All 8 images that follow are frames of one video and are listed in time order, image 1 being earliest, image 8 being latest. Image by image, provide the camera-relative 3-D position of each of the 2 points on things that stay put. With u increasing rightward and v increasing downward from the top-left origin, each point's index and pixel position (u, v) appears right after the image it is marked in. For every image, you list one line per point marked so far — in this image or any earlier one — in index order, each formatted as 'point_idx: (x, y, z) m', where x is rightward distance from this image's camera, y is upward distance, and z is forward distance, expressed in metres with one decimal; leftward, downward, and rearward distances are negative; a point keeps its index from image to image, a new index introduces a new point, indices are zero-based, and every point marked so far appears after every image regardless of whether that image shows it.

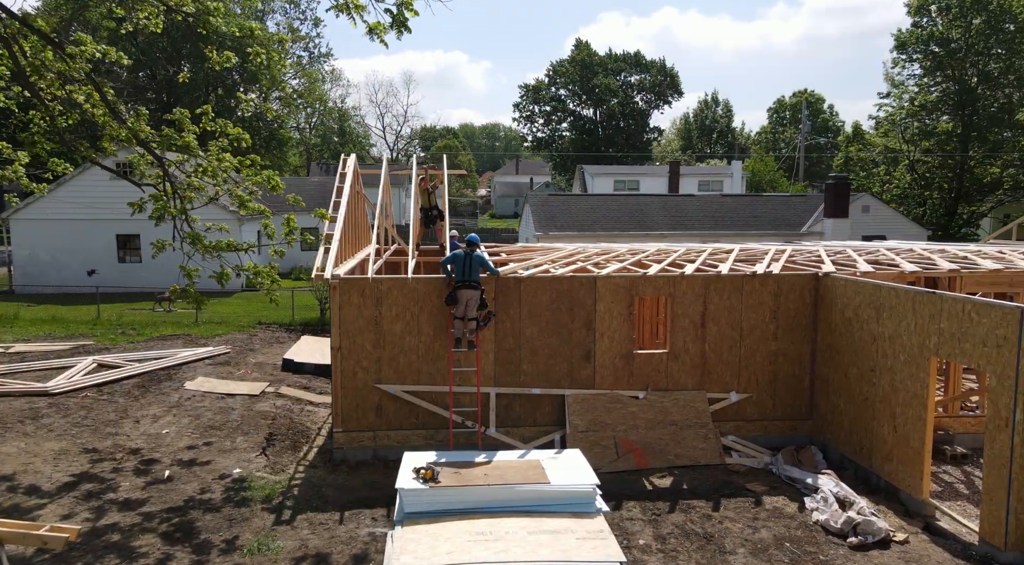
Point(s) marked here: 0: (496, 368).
0: (-0.2, -1.1, +8.7) m
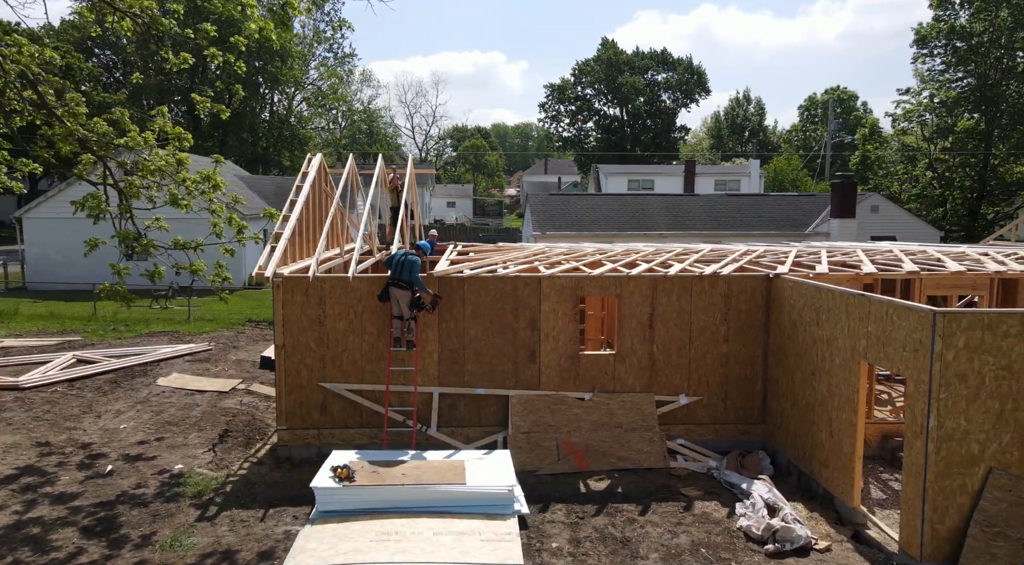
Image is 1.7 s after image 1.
0: (-0.9, -1.1, +8.7) m
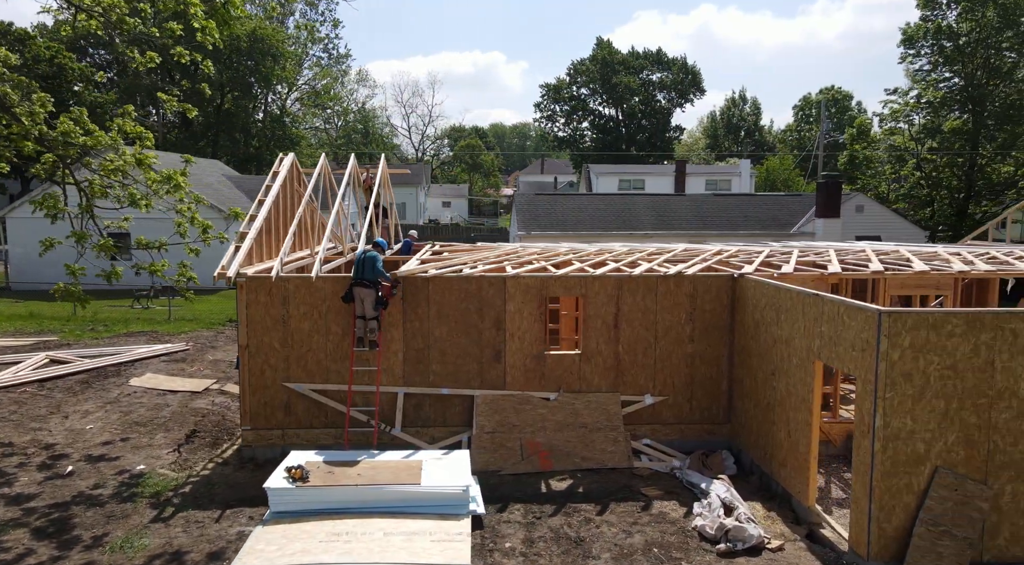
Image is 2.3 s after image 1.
0: (-1.4, -1.1, +8.7) m
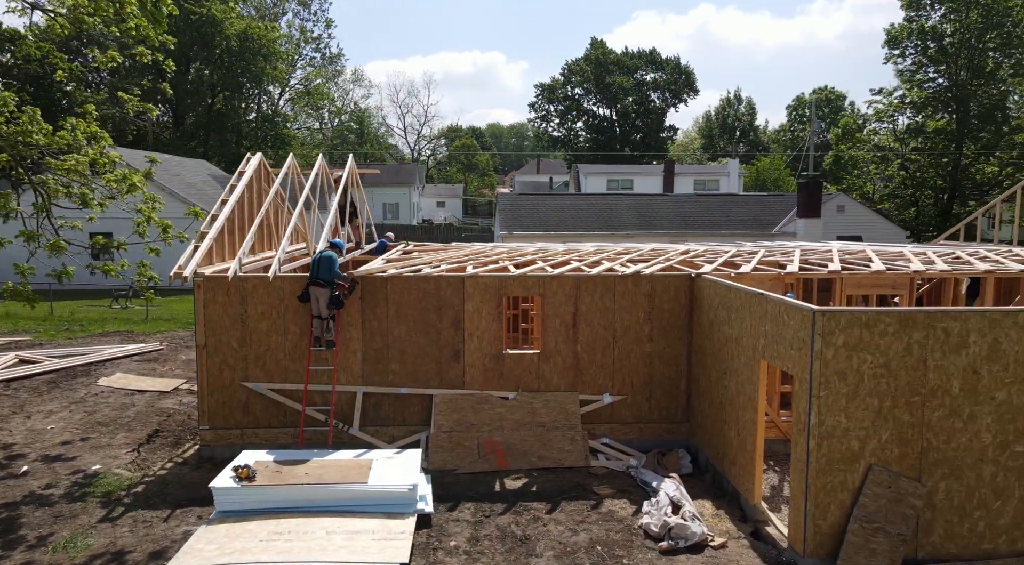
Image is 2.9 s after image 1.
0: (-1.9, -1.1, +8.7) m
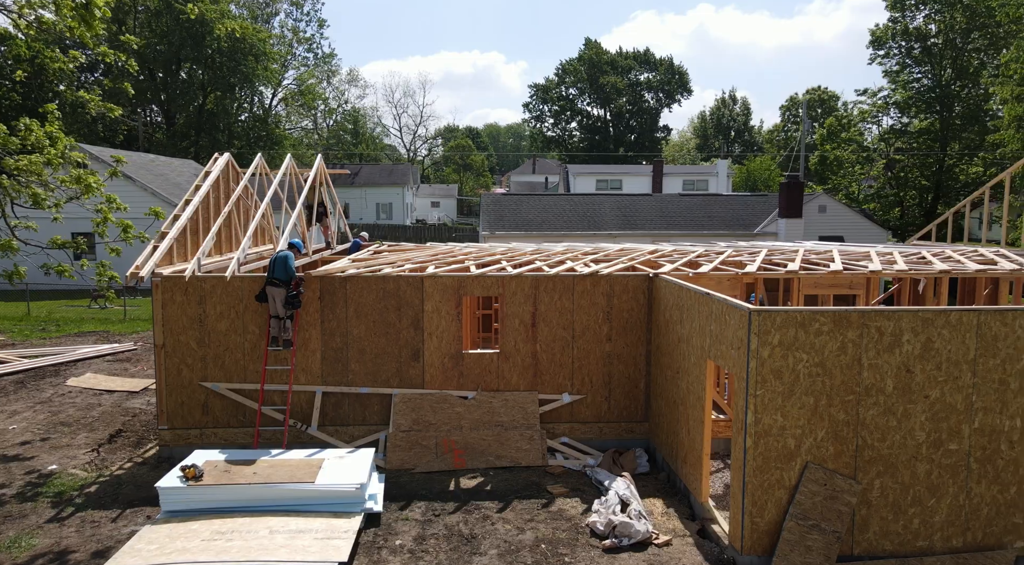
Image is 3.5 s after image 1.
0: (-2.5, -1.1, +8.7) m
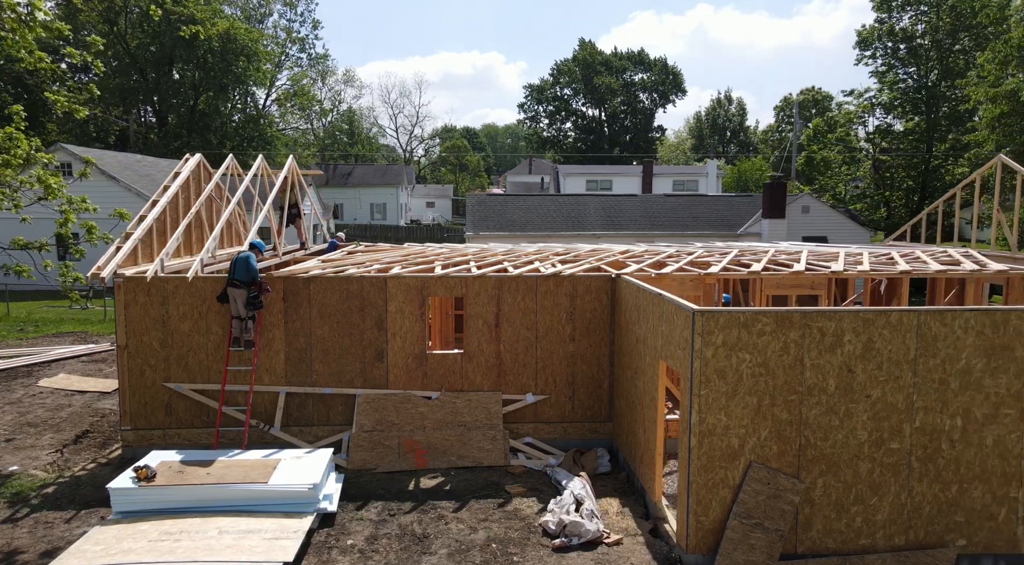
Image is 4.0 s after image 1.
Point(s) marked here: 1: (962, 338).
0: (-2.9, -1.1, +8.8) m
1: (+3.8, -0.5, +5.6) m
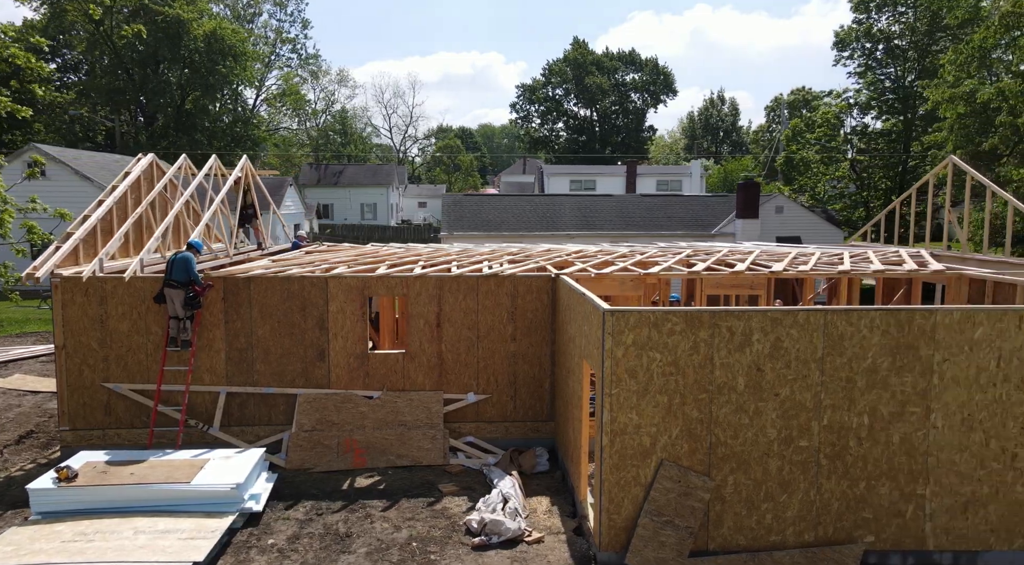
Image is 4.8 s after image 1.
0: (-3.7, -1.1, +8.8) m
1: (+3.0, -0.5, +5.7) m
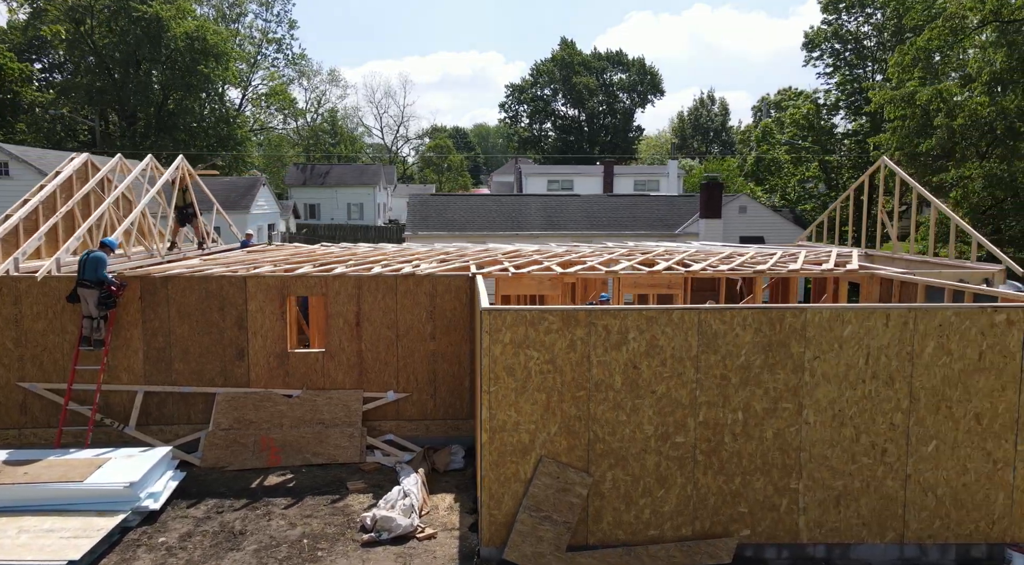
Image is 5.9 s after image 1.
0: (-4.8, -1.1, +8.8) m
1: (+2.0, -0.5, +5.8) m
